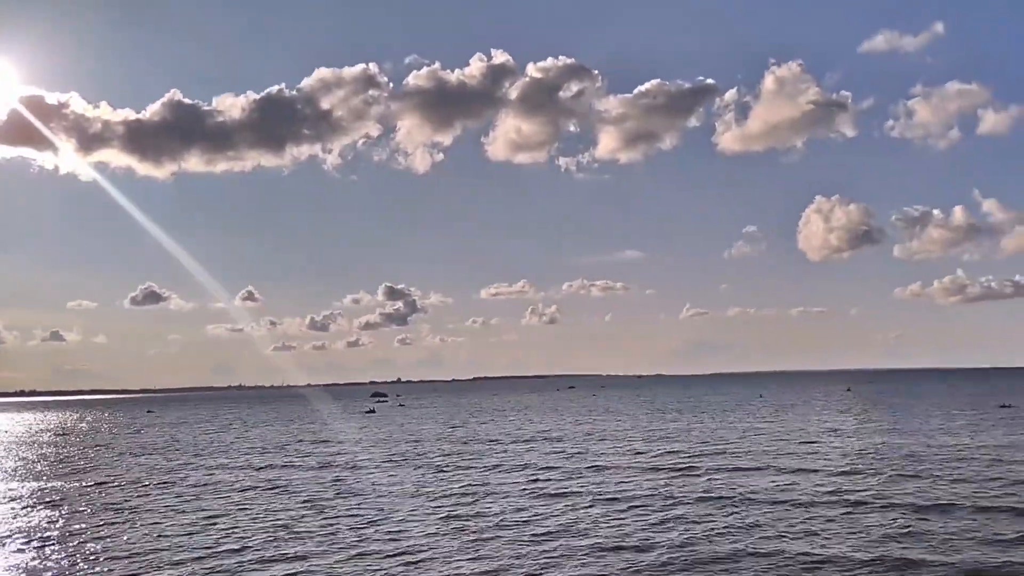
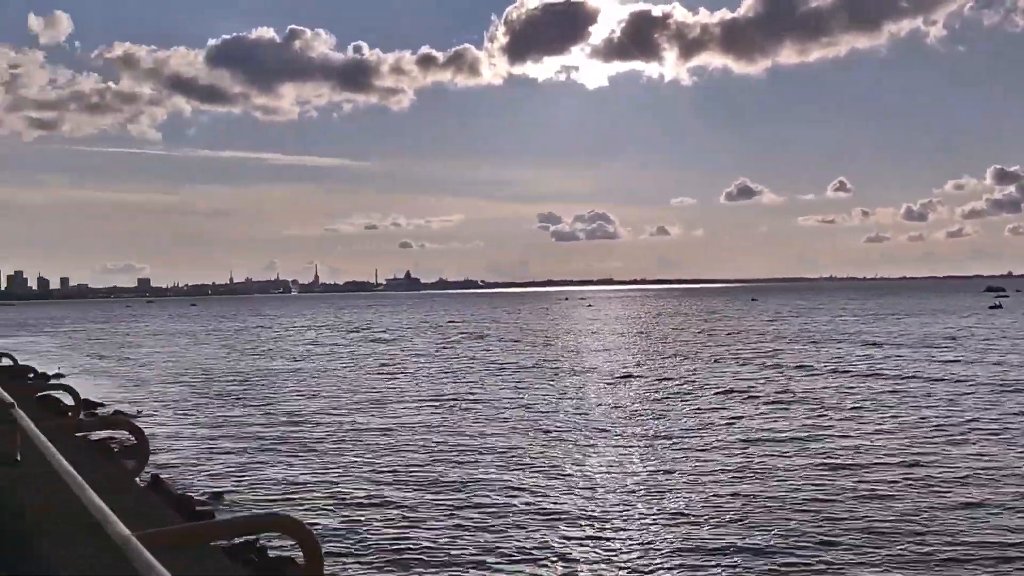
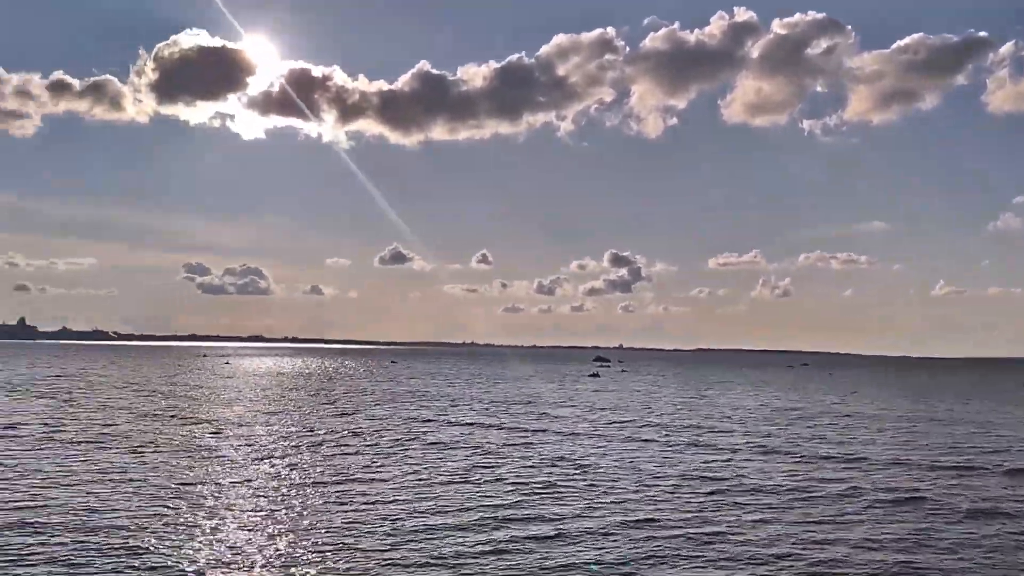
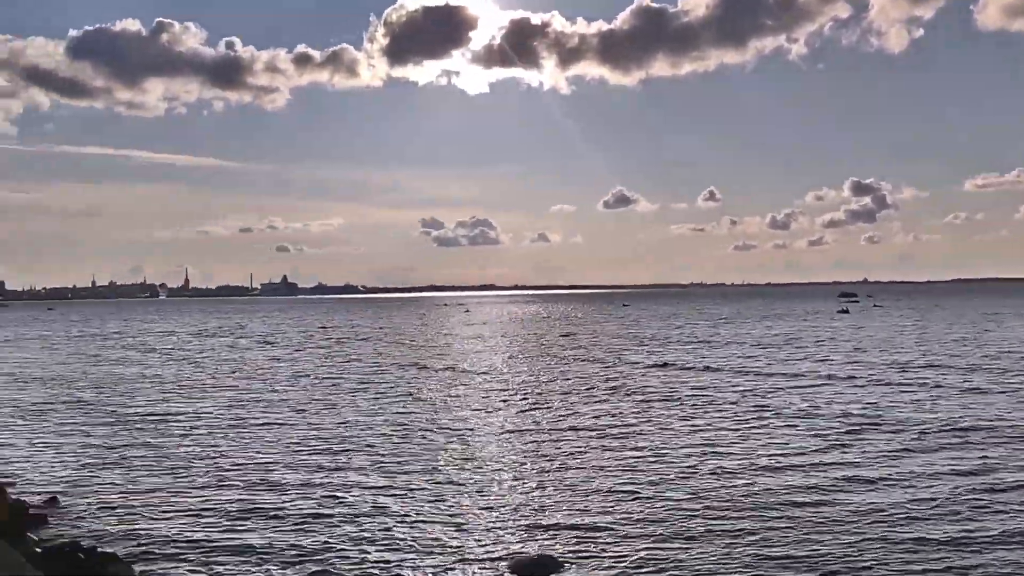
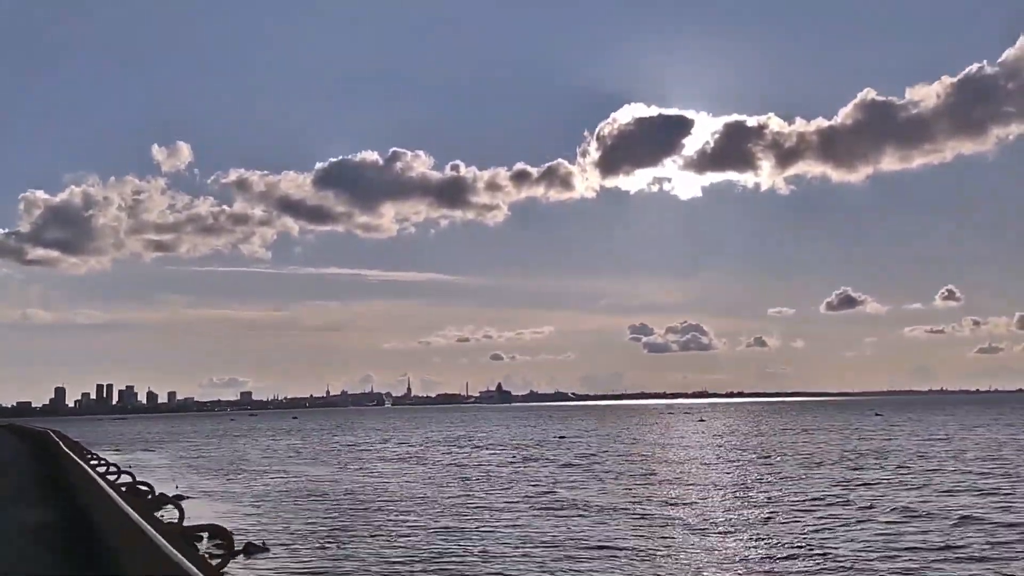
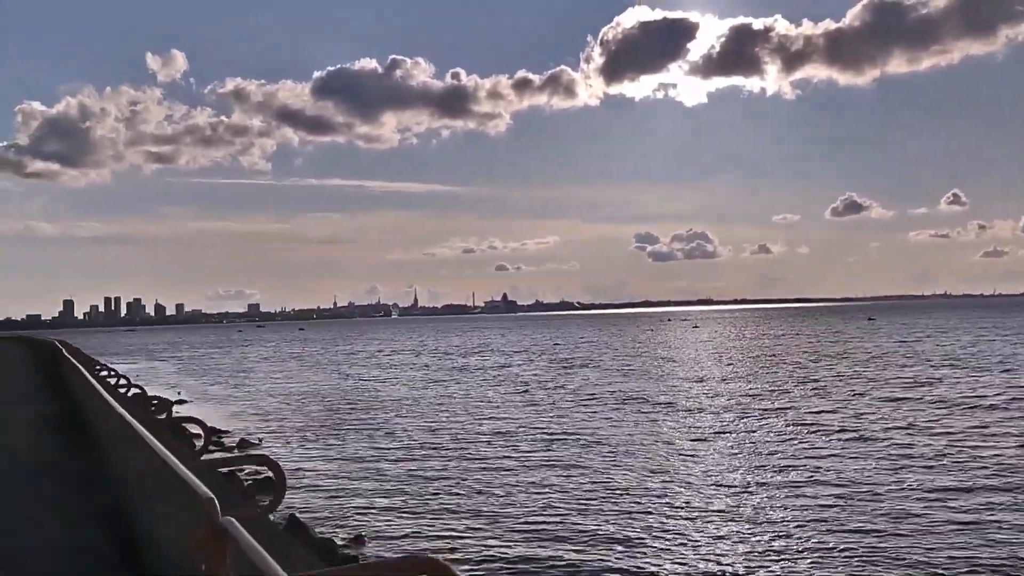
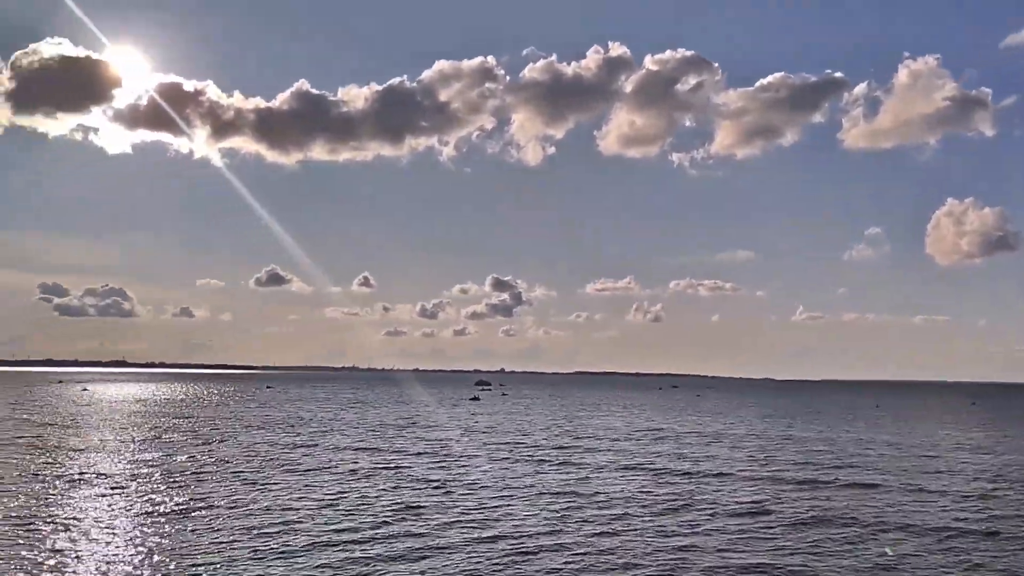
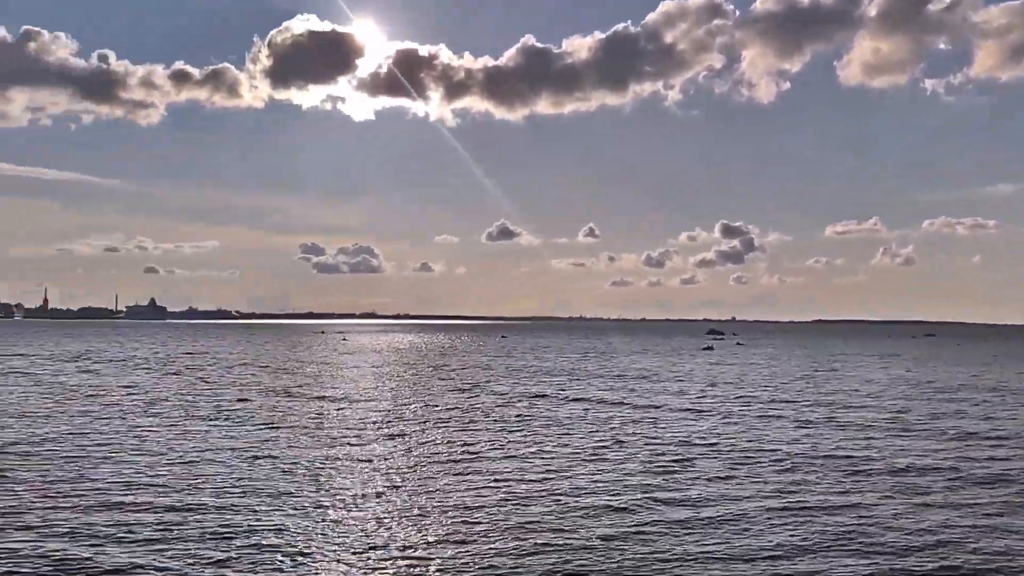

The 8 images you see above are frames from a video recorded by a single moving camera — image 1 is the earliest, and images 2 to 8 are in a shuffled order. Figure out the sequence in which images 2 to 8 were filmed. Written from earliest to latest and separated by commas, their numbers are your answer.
7, 3, 8, 4, 2, 6, 5
